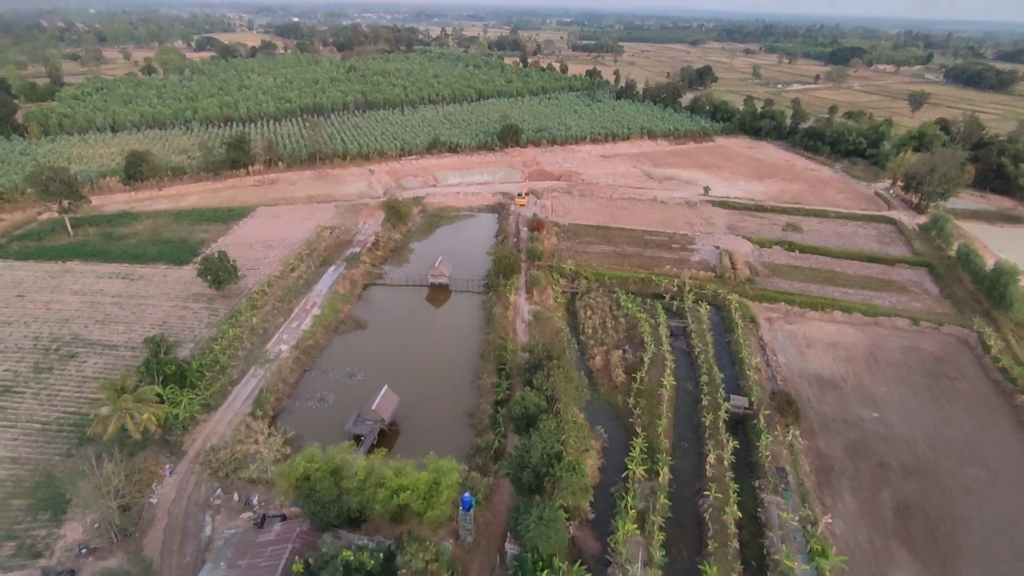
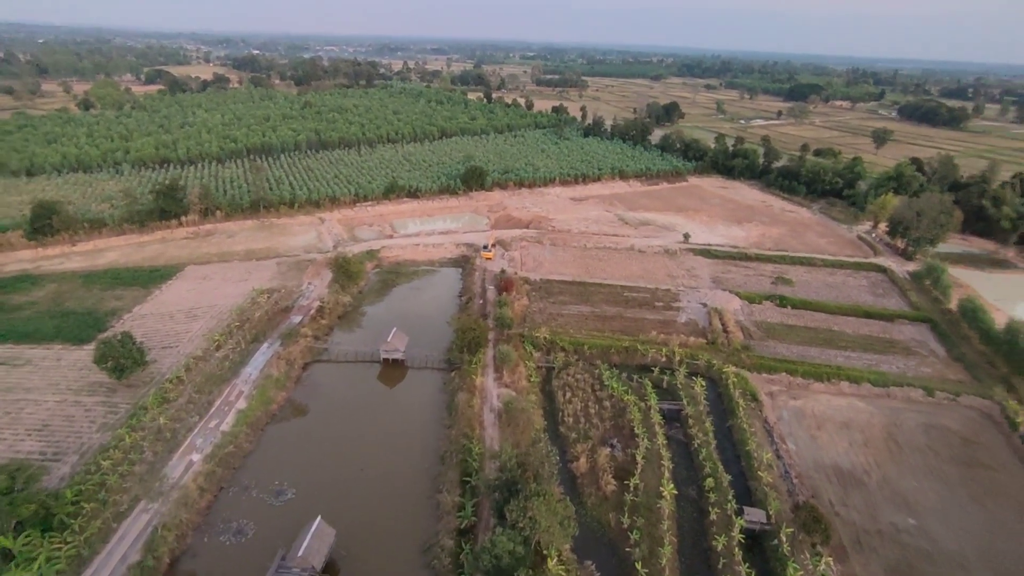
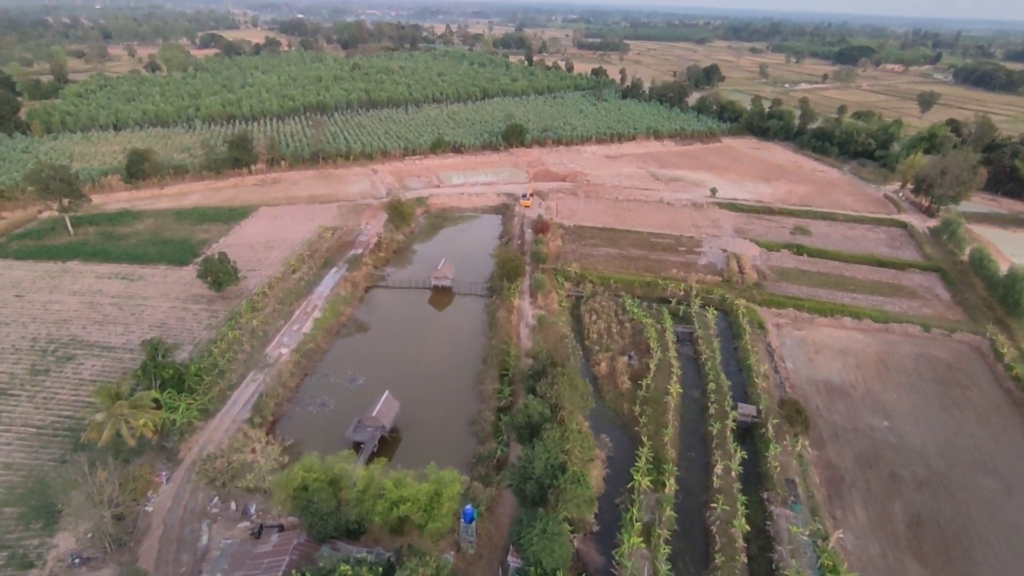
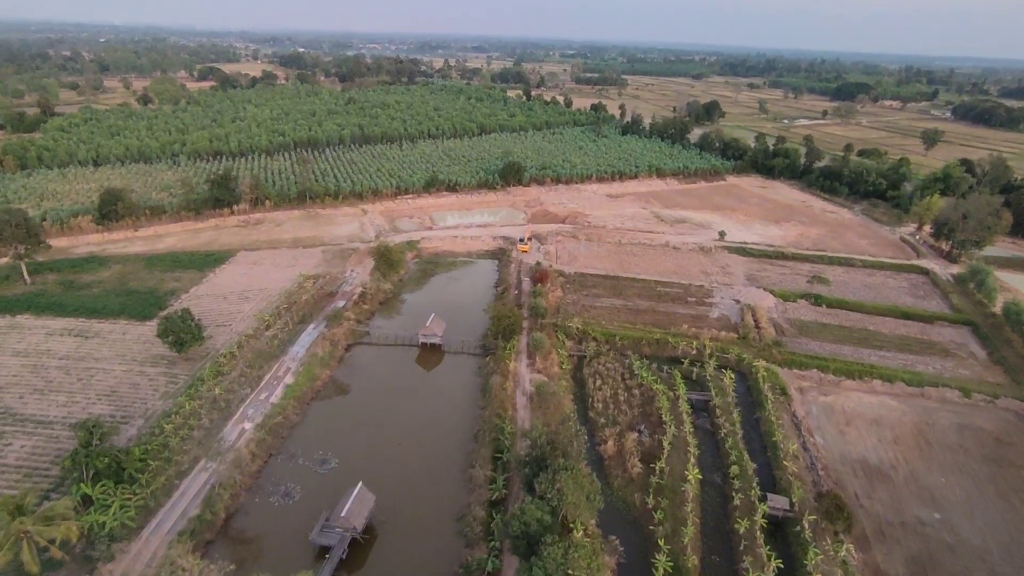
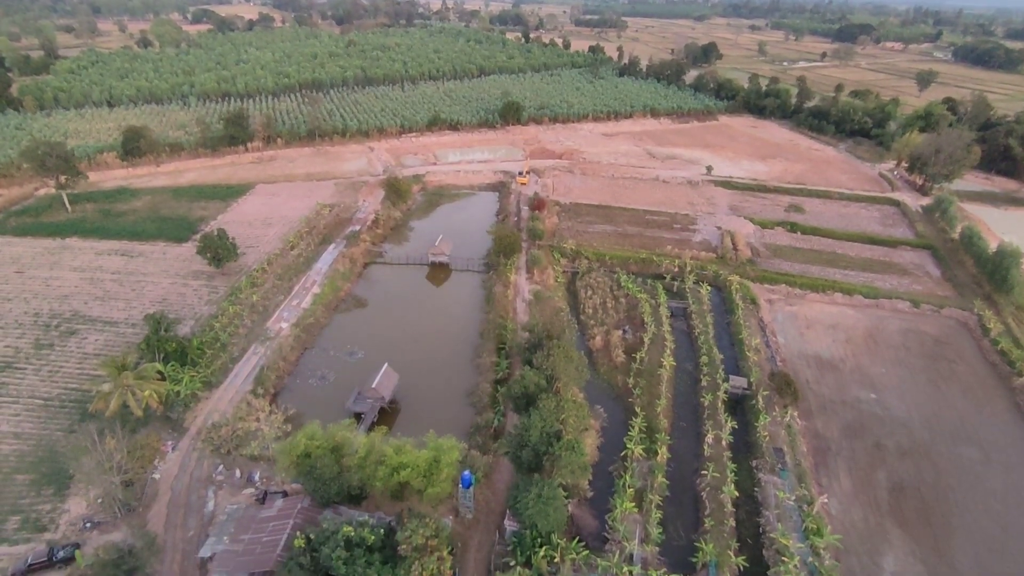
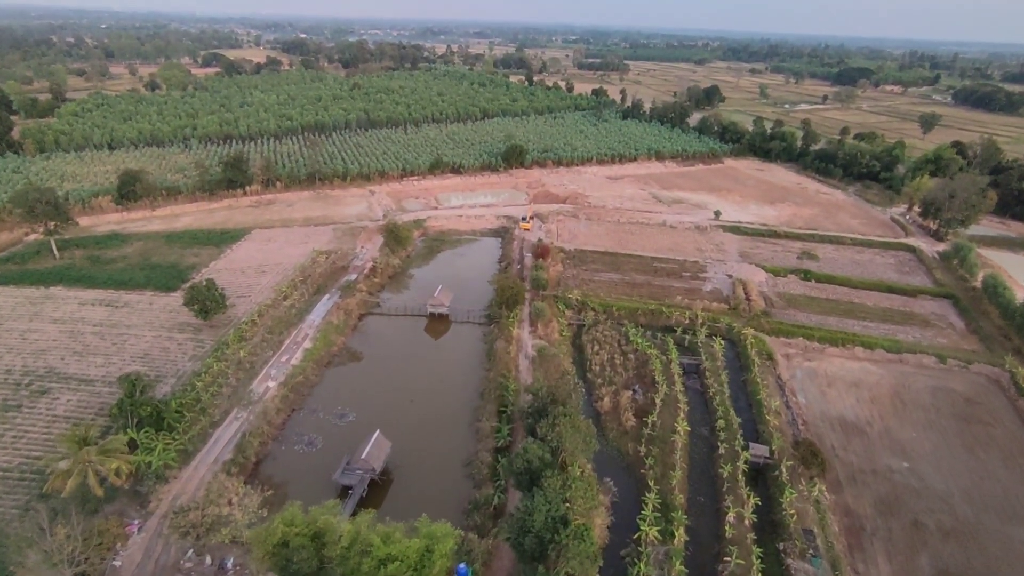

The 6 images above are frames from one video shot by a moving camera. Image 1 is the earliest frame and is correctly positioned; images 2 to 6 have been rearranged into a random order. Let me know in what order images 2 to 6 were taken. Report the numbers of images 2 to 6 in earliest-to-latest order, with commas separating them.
5, 3, 6, 4, 2
